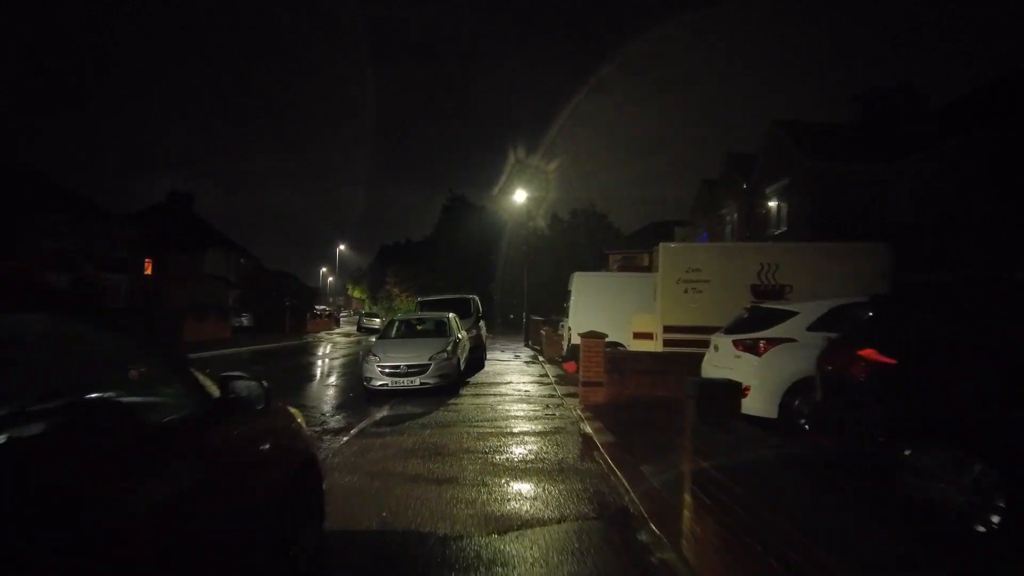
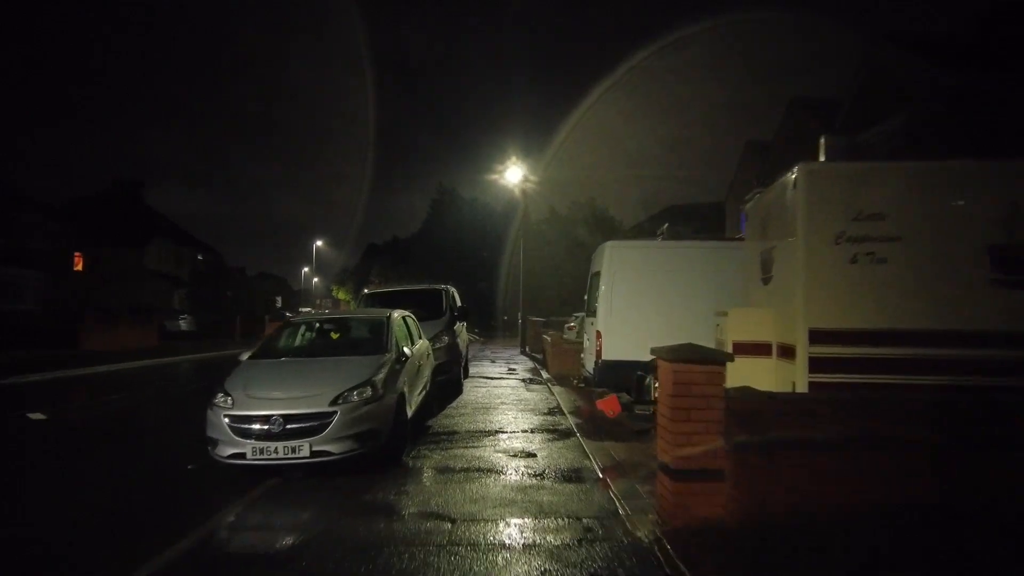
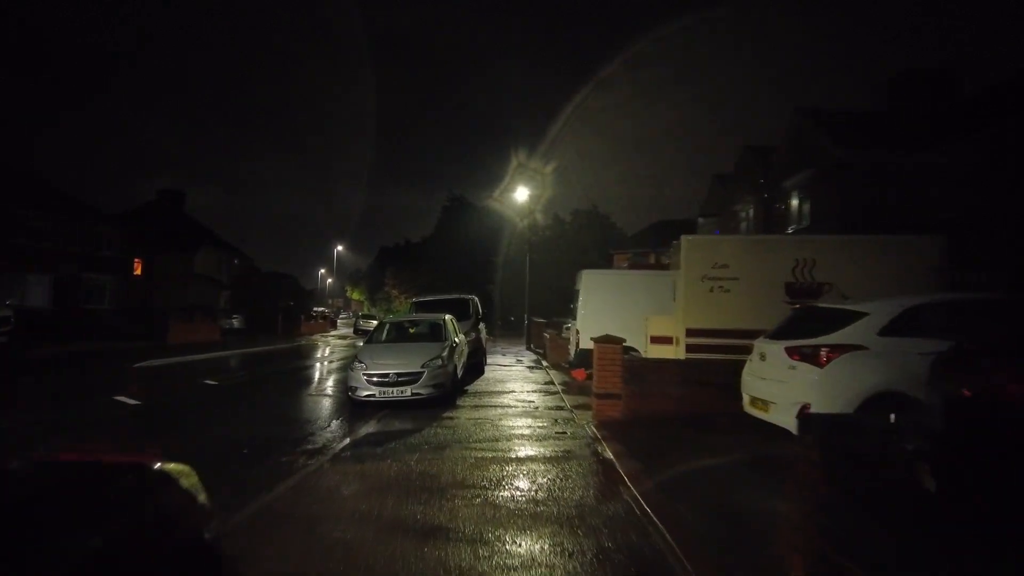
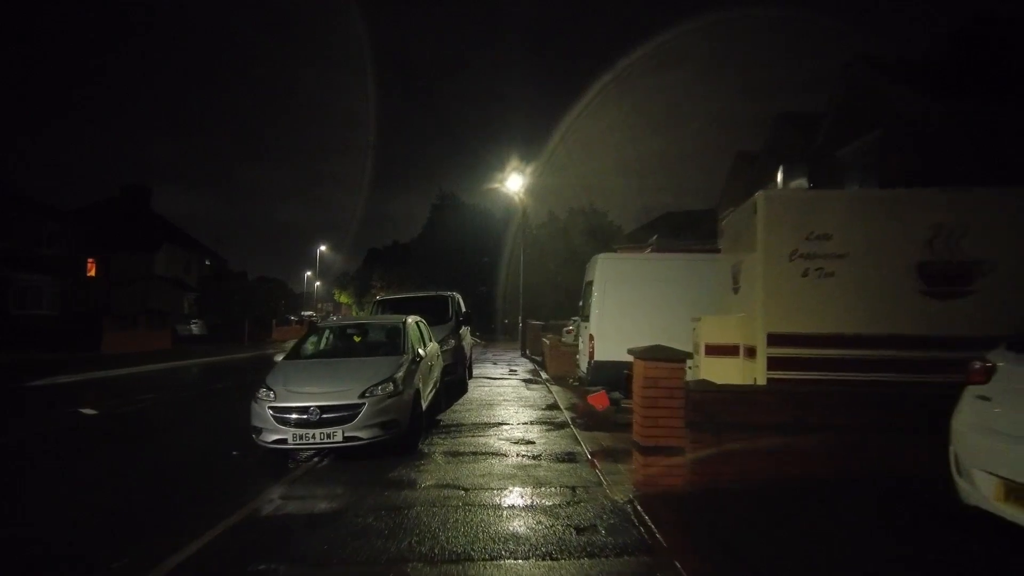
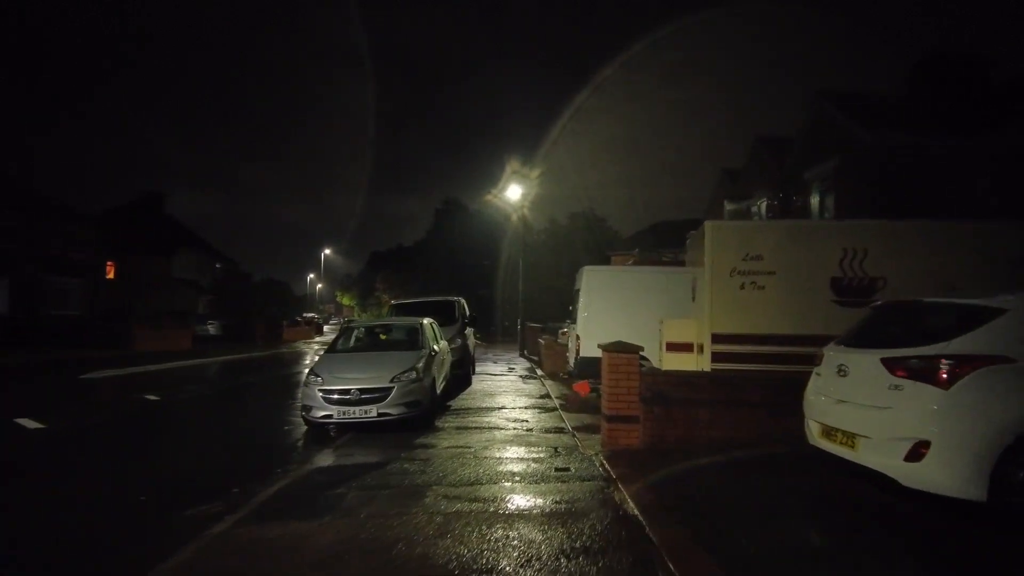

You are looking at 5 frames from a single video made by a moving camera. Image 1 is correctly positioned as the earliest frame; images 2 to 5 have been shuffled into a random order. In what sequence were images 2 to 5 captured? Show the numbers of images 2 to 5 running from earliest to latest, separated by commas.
3, 5, 4, 2
